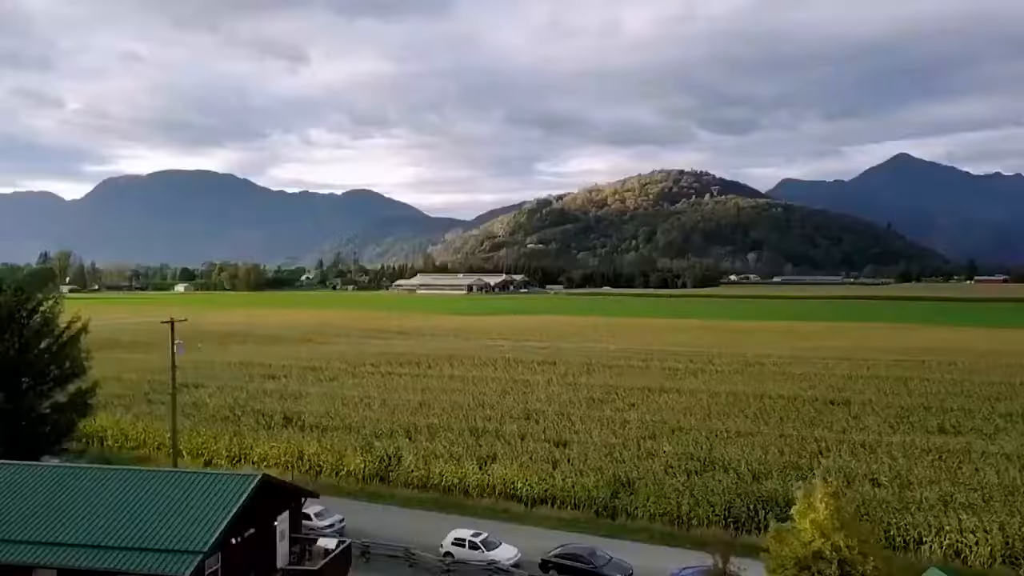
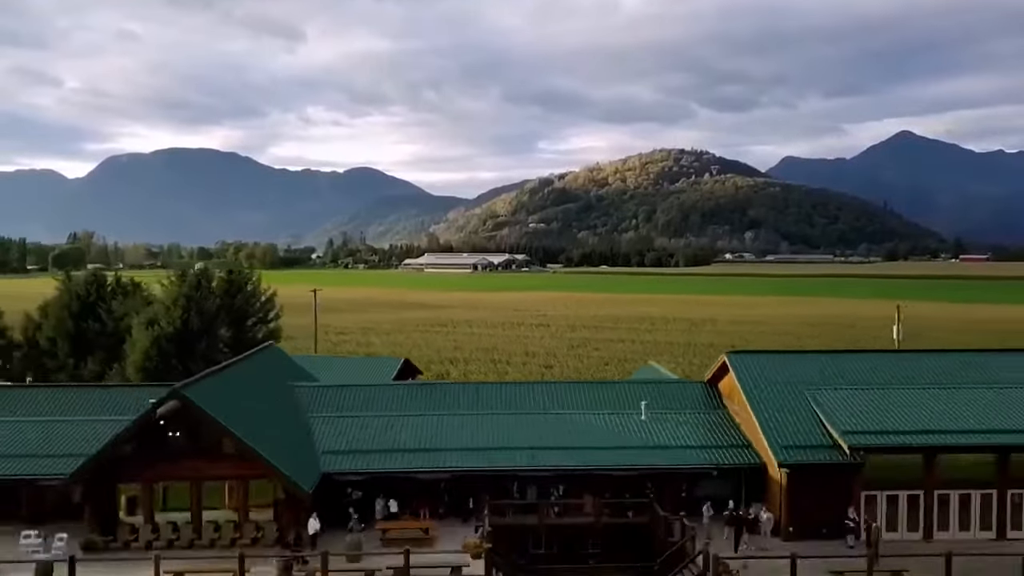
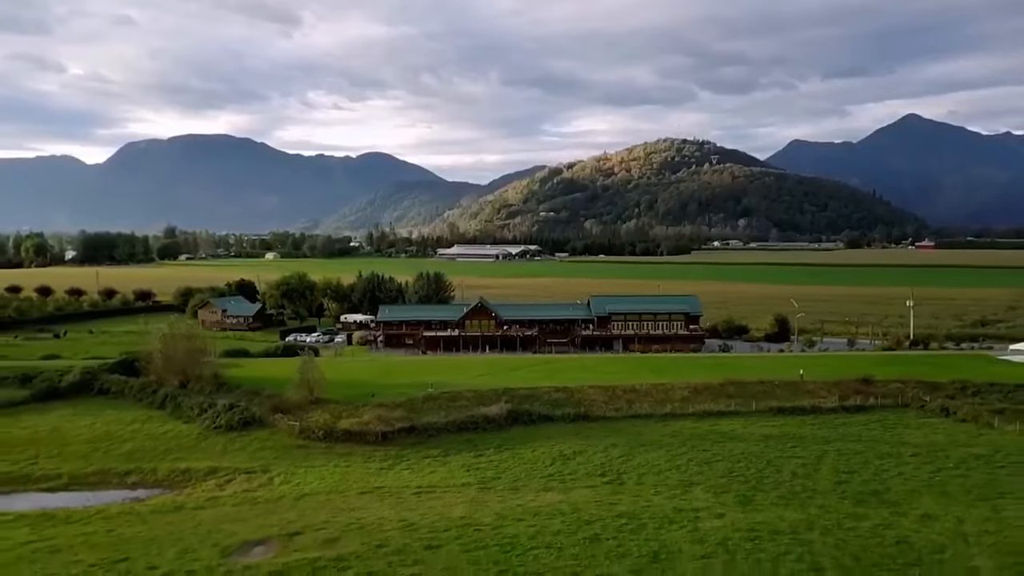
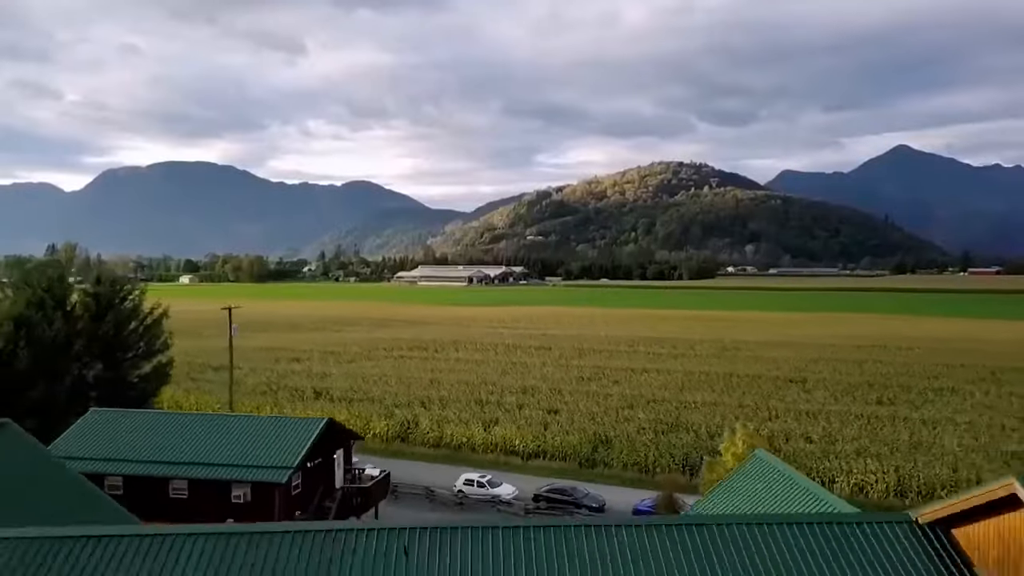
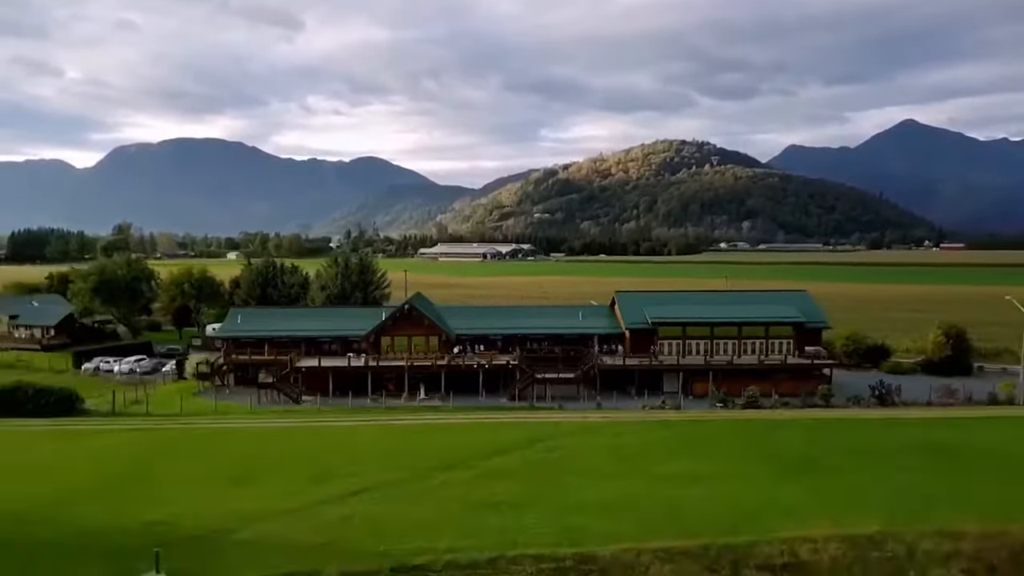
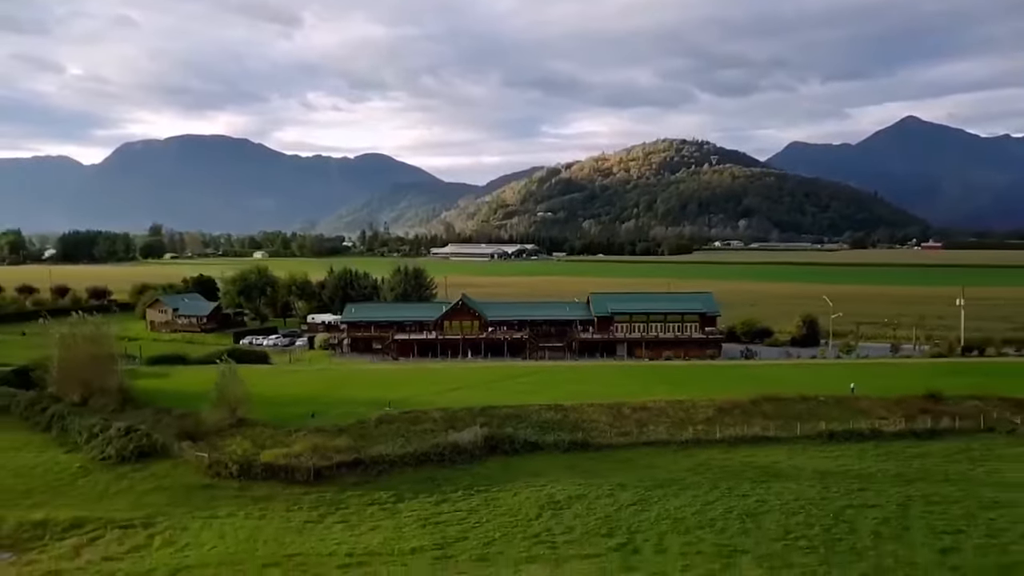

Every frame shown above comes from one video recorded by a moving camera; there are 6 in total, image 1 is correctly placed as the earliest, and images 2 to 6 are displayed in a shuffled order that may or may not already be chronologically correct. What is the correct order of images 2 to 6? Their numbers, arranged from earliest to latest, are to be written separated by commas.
4, 2, 5, 6, 3
